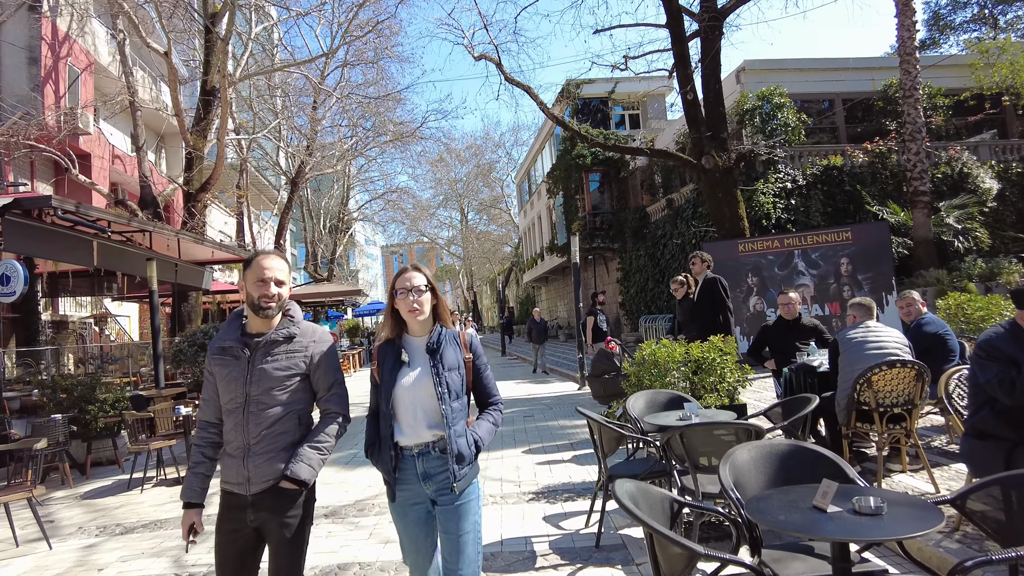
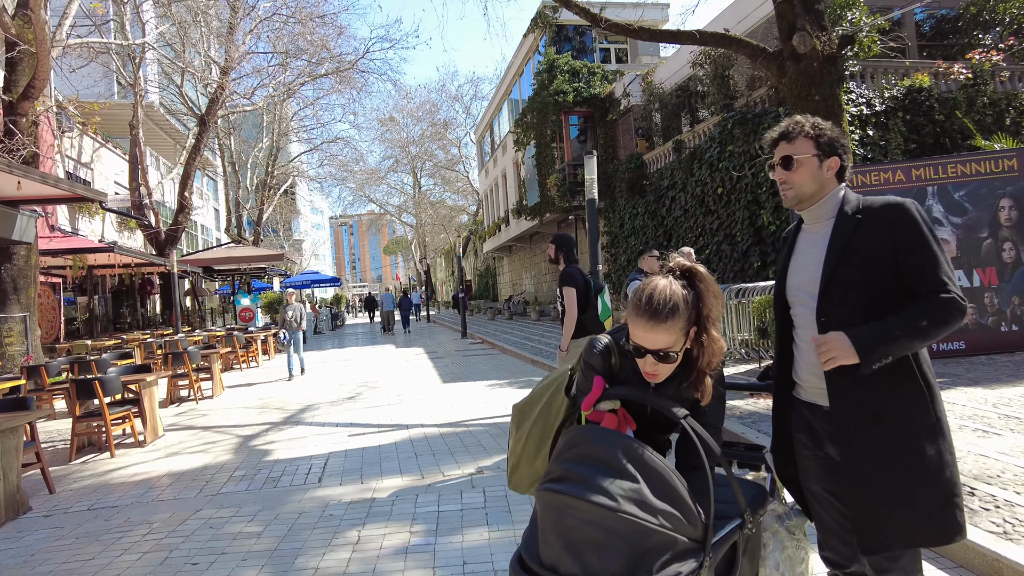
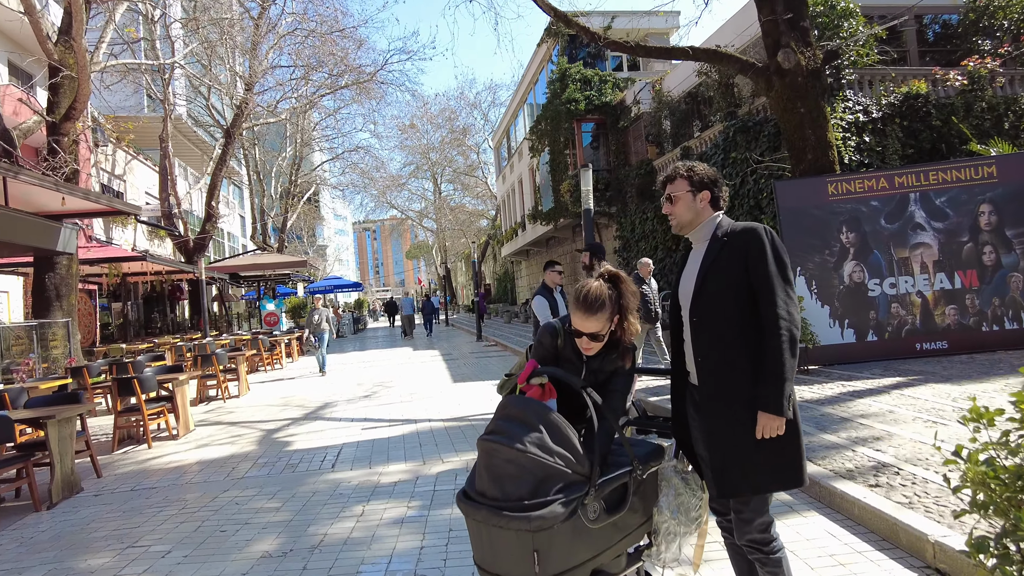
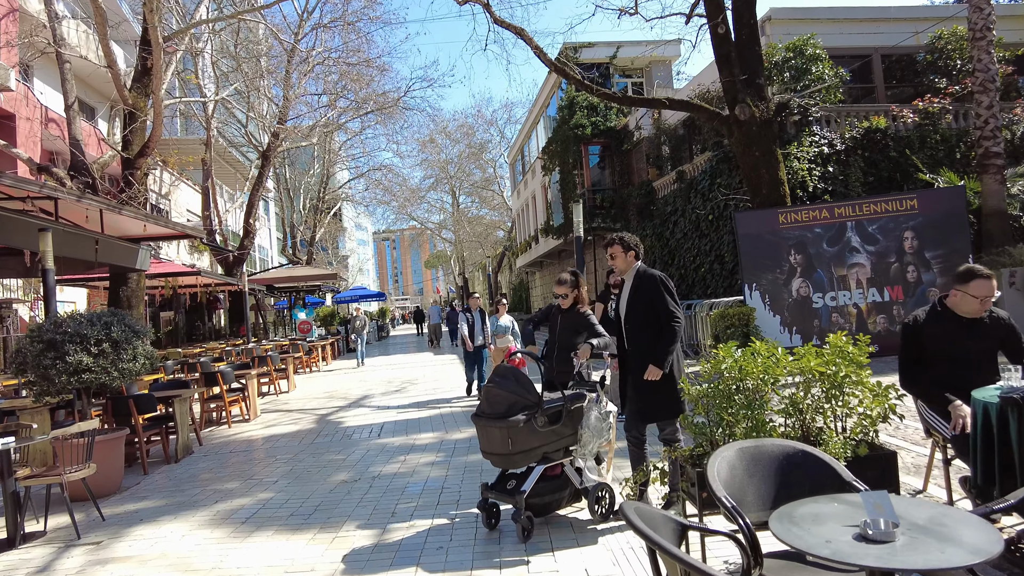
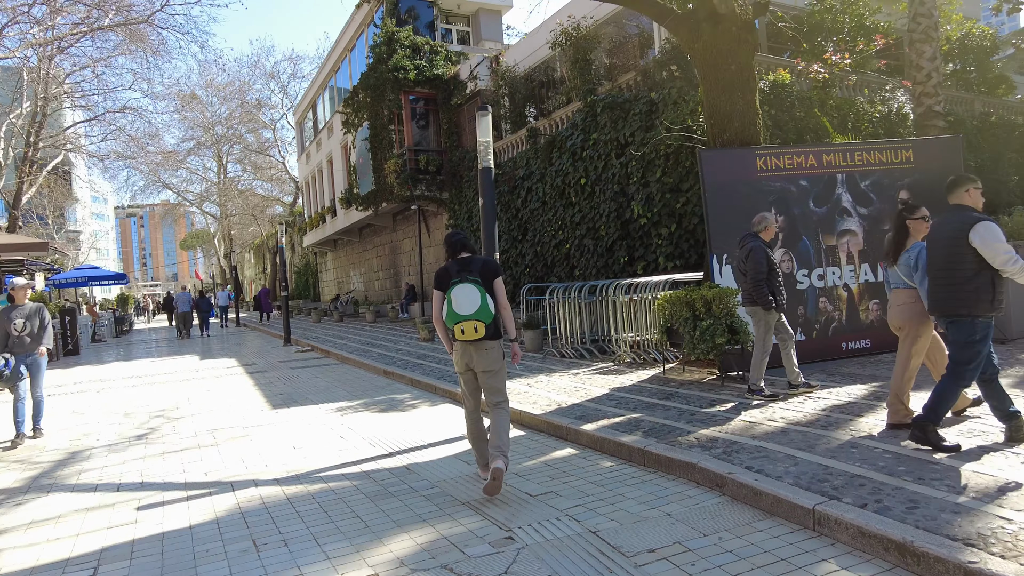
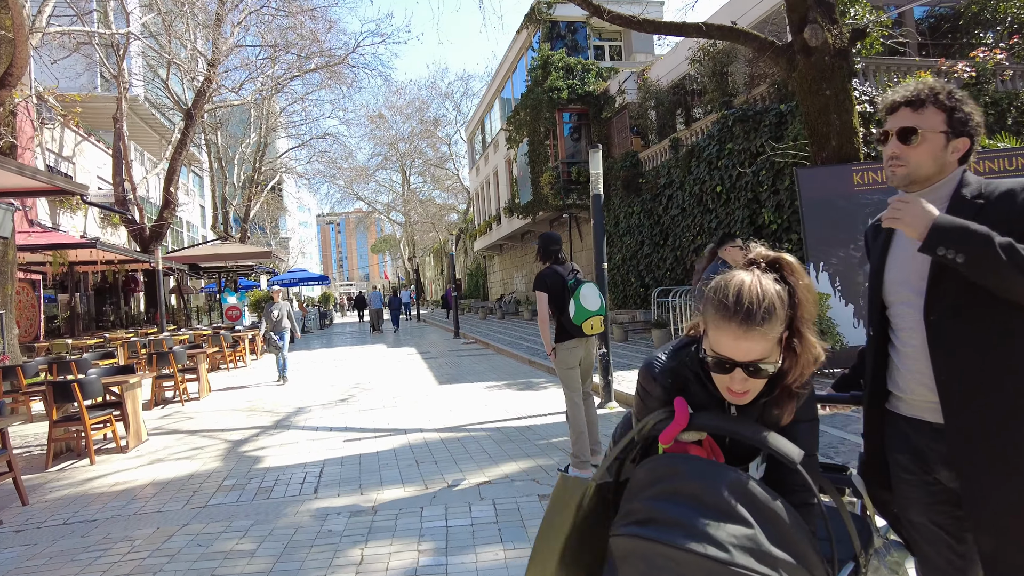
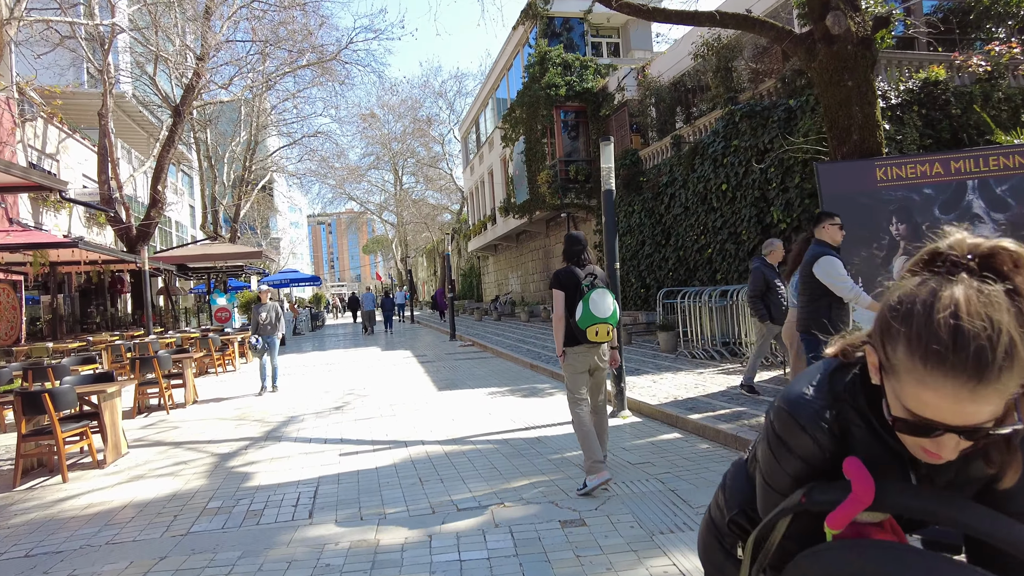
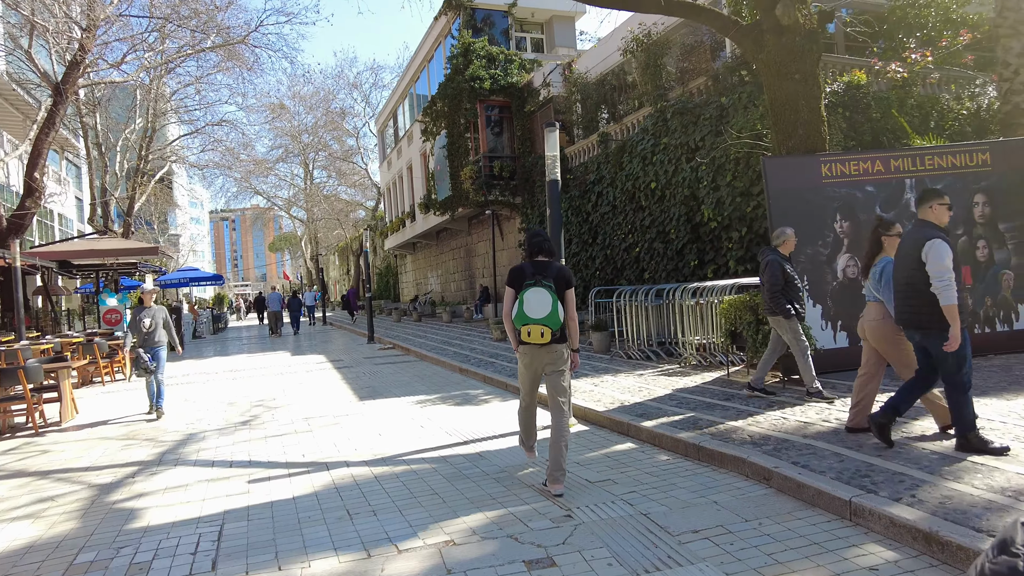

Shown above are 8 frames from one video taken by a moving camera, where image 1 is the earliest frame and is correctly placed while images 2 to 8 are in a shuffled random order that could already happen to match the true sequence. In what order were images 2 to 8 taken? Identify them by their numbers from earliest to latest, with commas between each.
4, 3, 2, 6, 7, 8, 5
